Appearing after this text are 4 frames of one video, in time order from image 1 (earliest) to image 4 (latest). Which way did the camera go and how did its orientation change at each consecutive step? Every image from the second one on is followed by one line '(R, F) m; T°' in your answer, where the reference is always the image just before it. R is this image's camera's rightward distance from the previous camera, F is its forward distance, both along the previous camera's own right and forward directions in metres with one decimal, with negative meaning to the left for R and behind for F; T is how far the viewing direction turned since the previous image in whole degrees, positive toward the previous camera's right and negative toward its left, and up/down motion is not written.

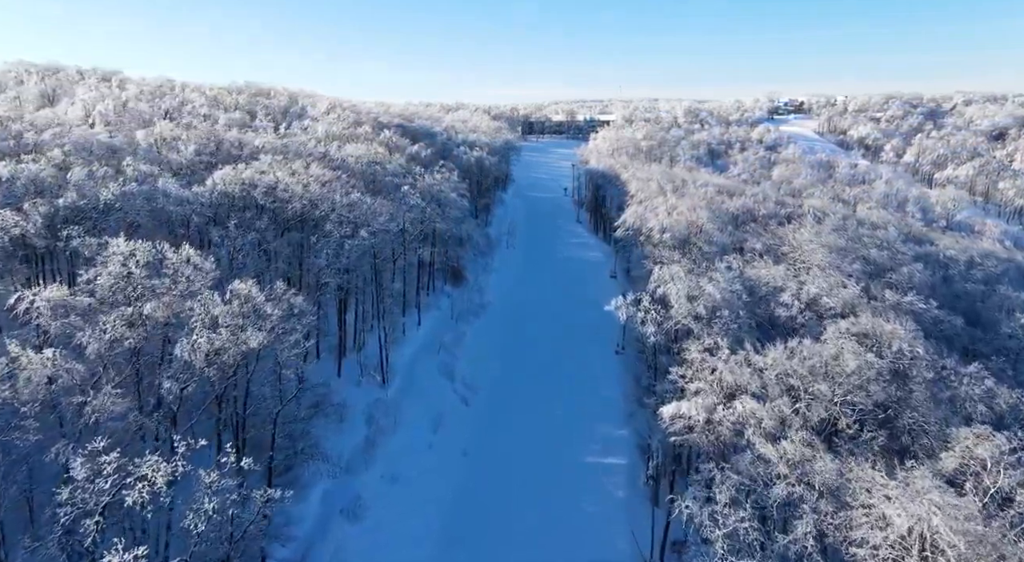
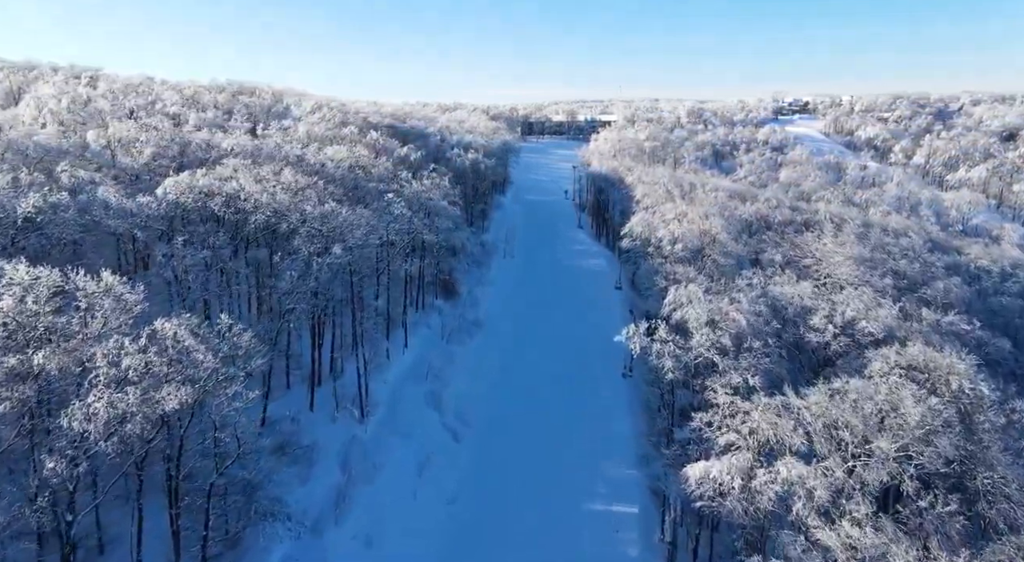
(+0.3, +5.5) m; 0°
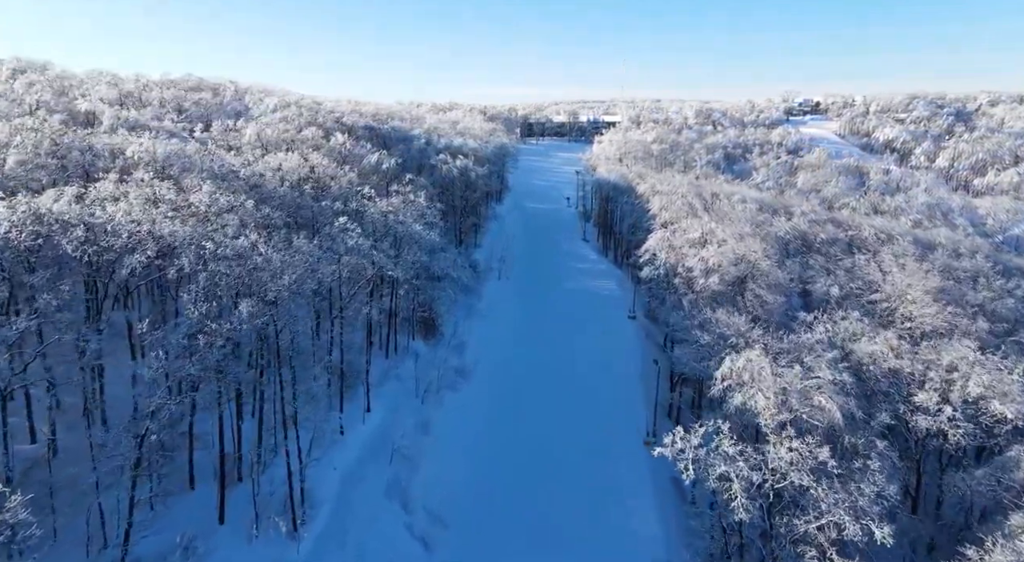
(+0.5, +11.7) m; 0°
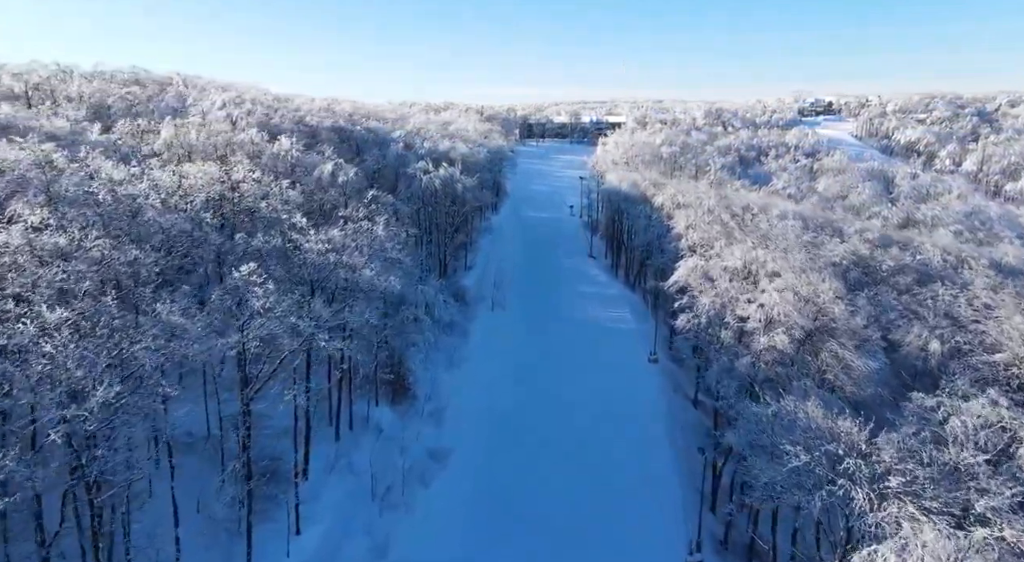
(+0.3, +12.3) m; 0°
